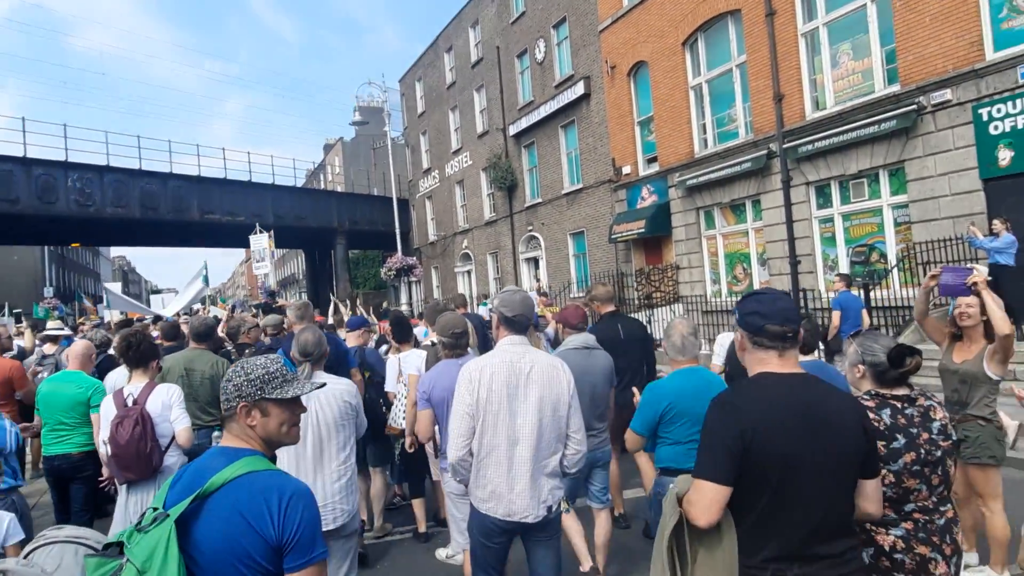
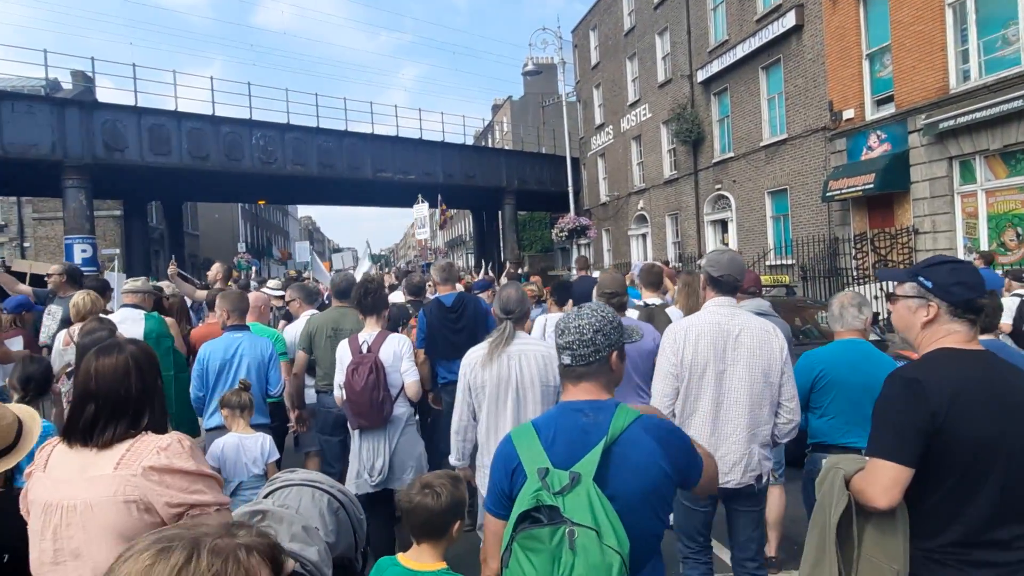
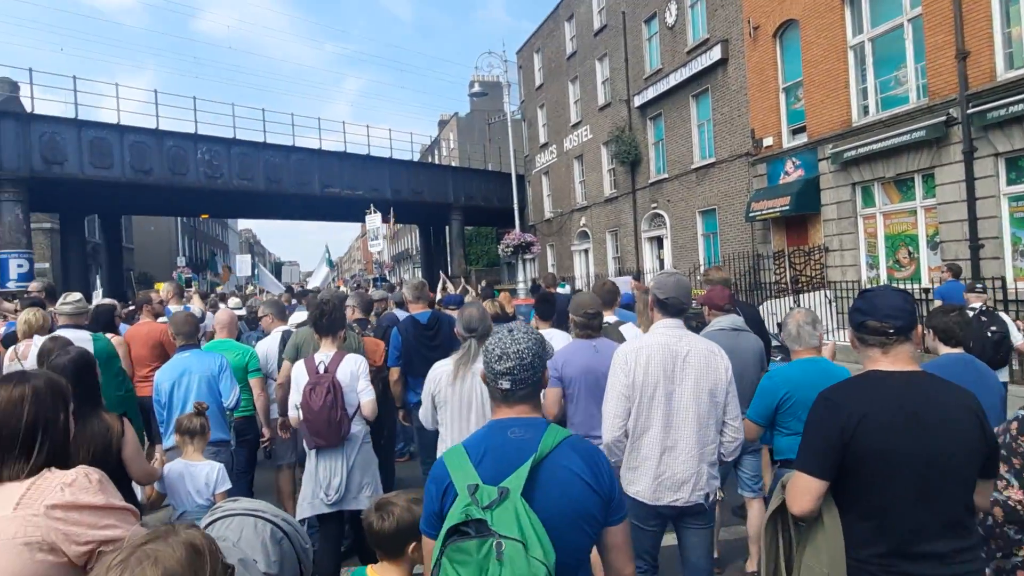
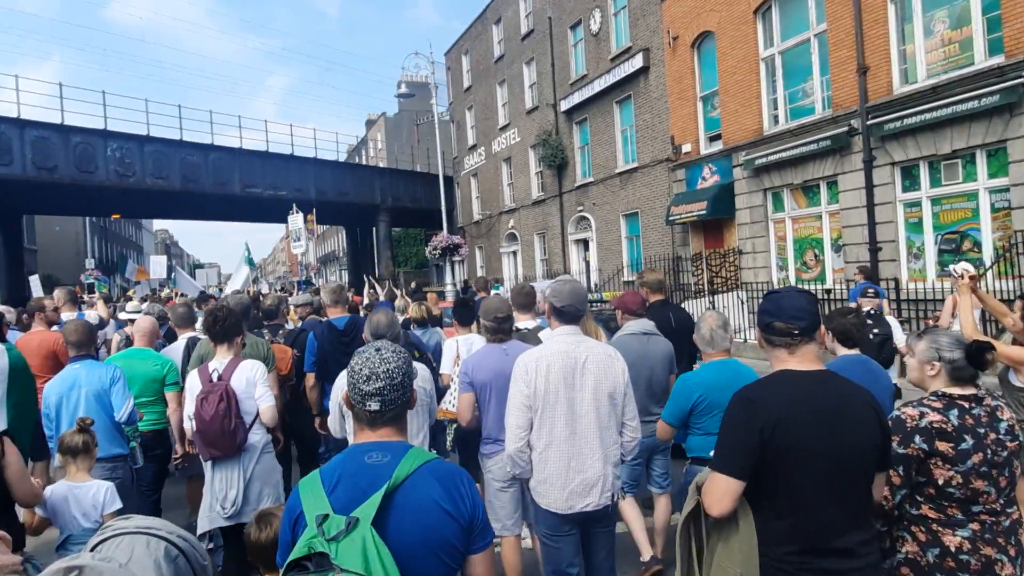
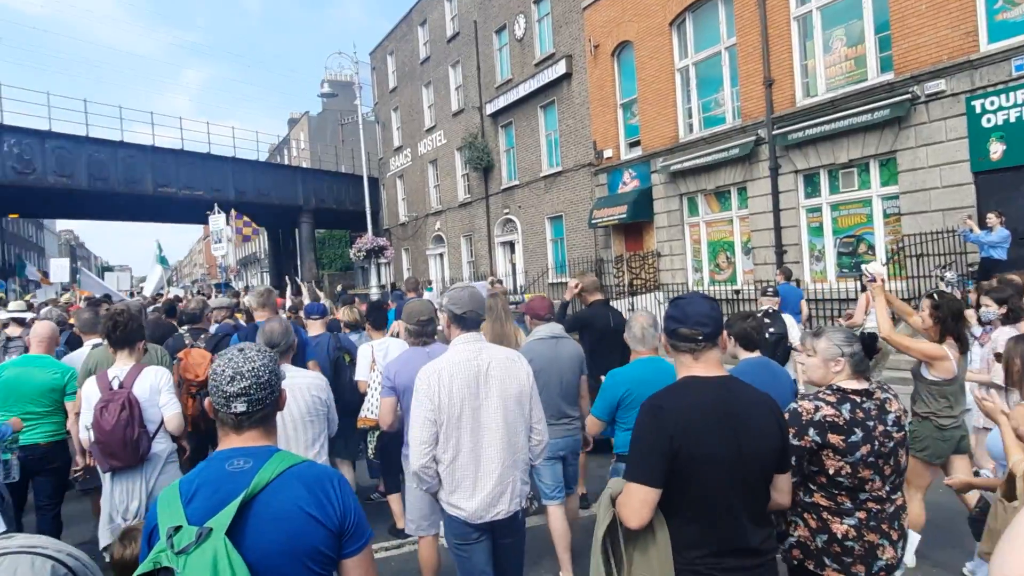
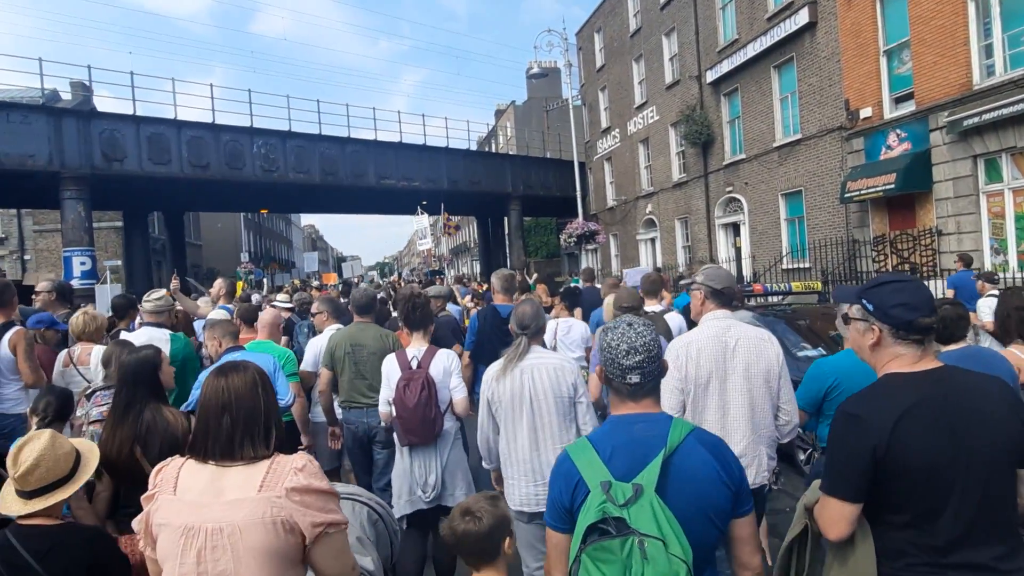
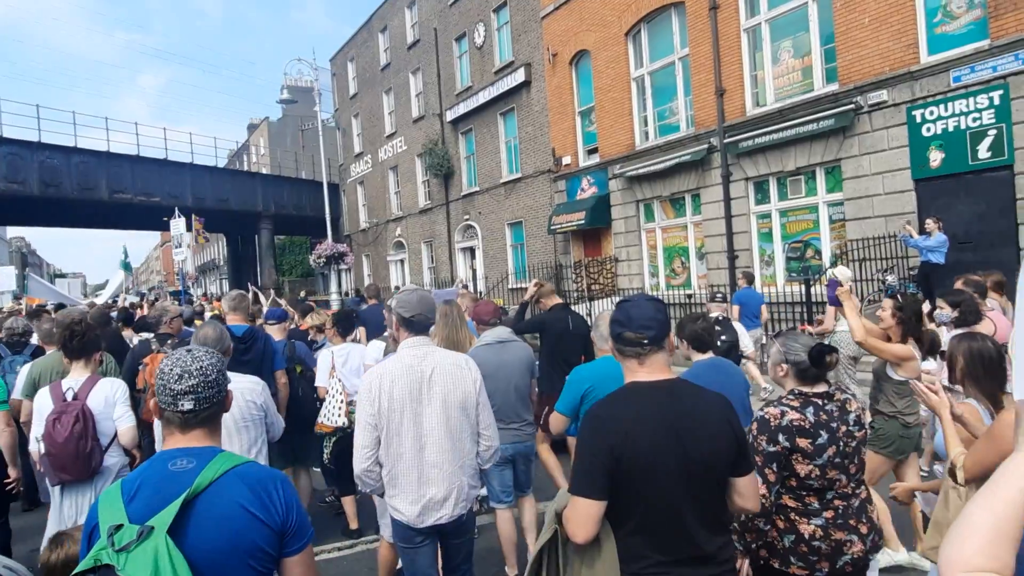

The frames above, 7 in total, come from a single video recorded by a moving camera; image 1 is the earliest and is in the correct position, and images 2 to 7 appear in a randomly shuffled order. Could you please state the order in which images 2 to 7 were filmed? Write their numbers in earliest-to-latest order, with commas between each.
7, 5, 4, 3, 2, 6
